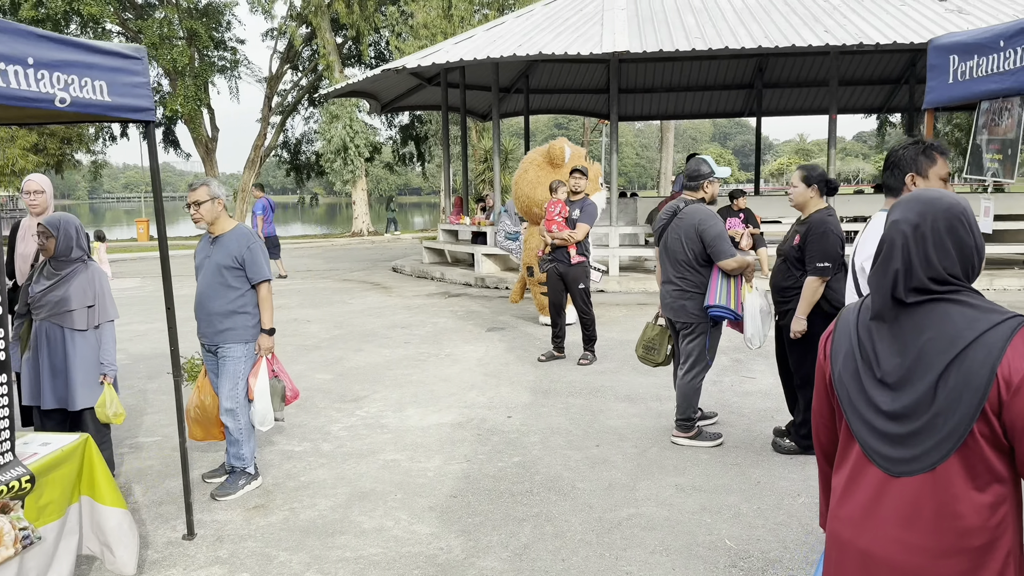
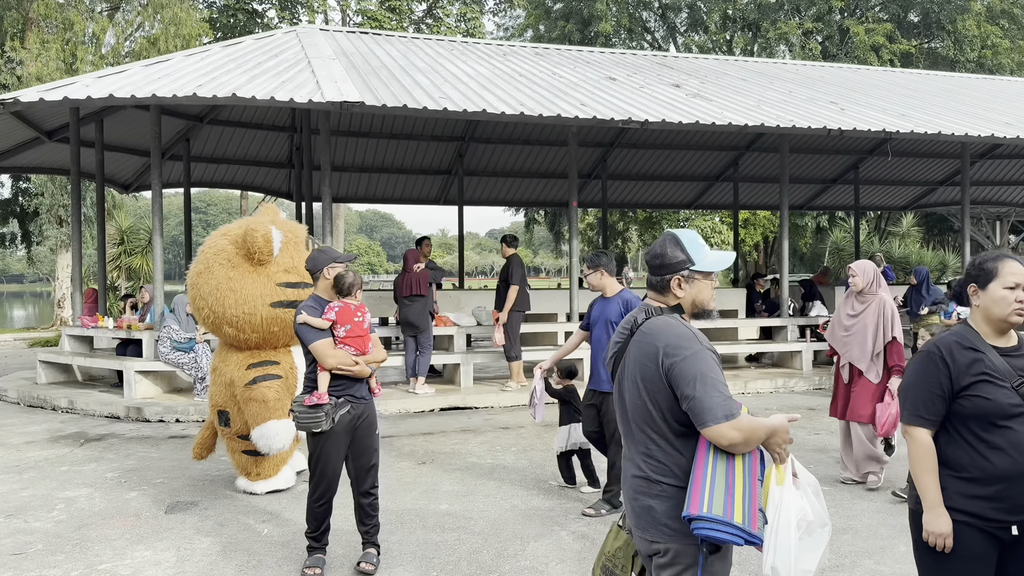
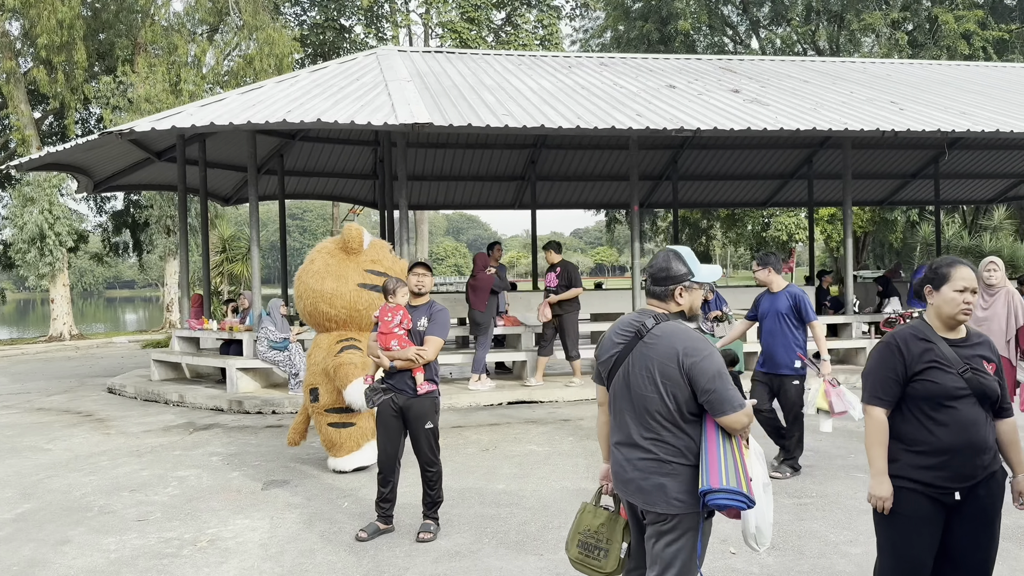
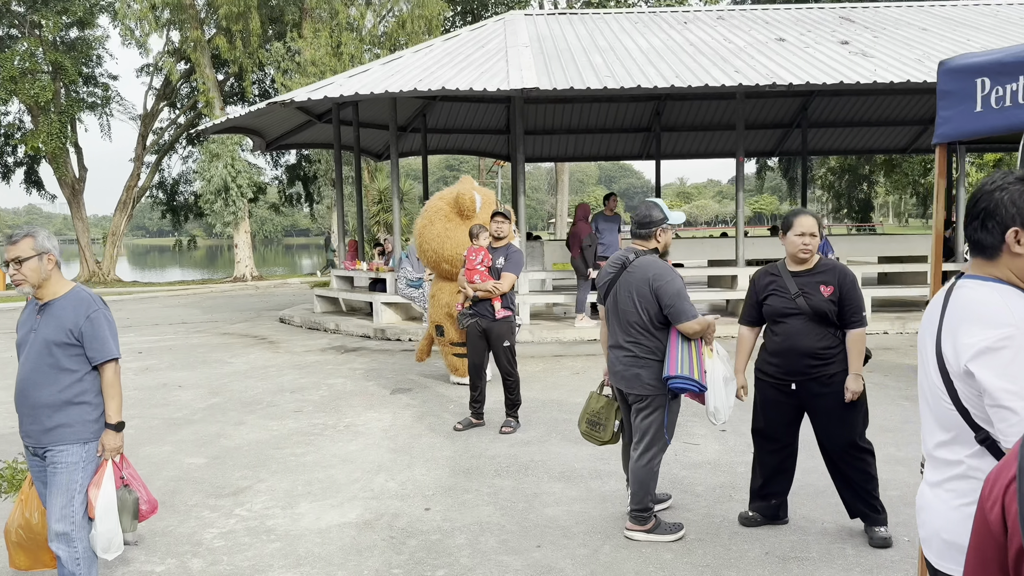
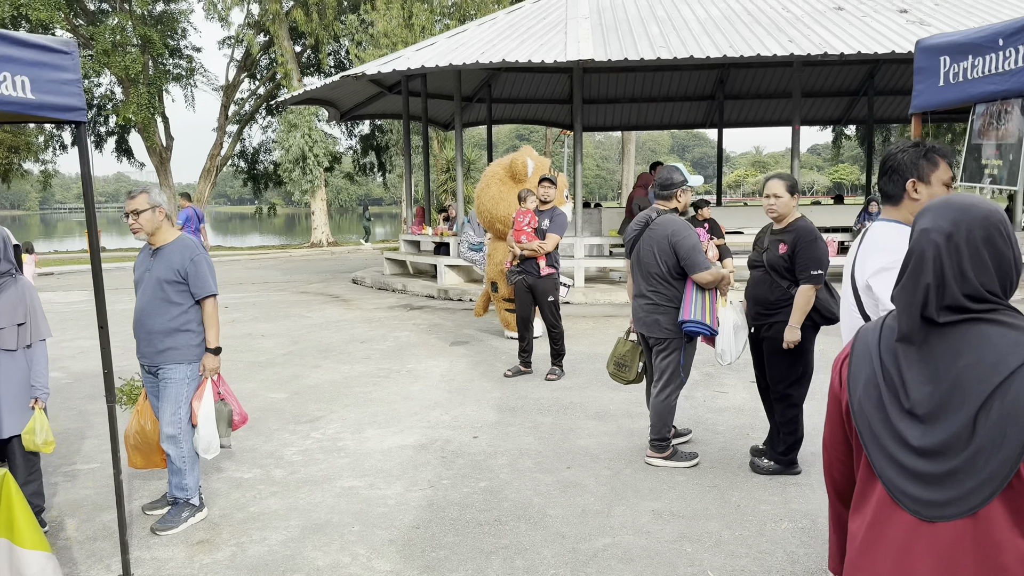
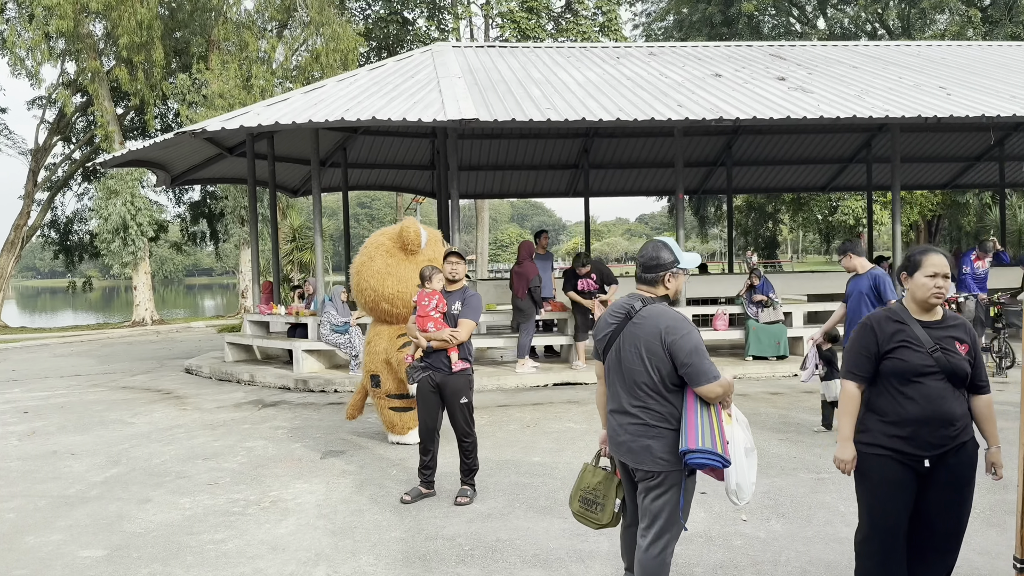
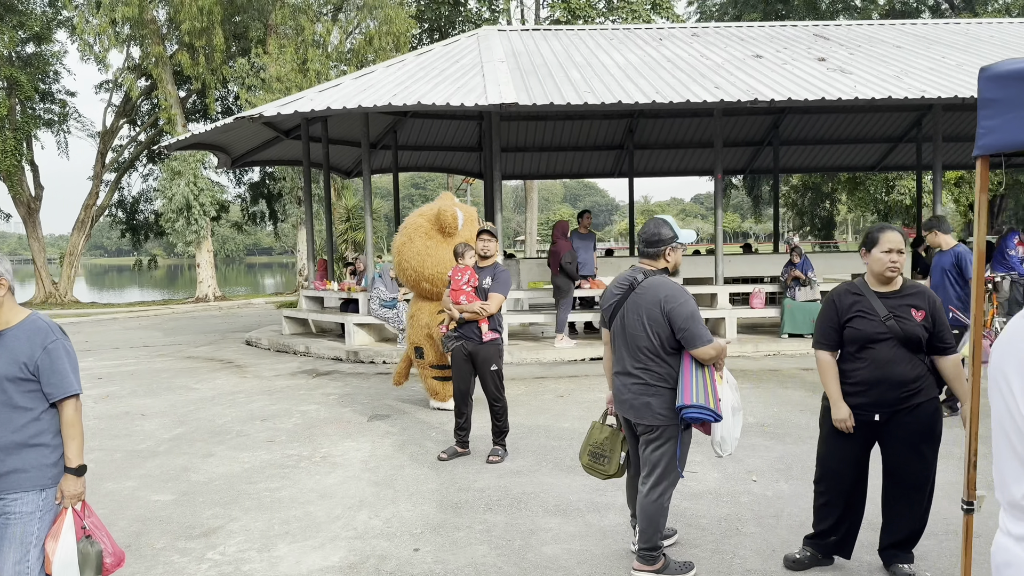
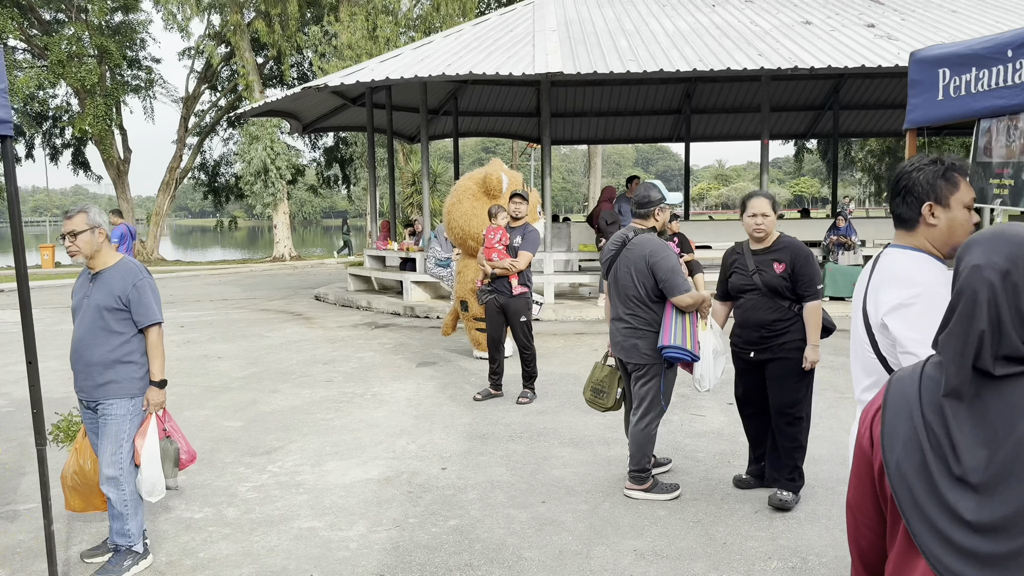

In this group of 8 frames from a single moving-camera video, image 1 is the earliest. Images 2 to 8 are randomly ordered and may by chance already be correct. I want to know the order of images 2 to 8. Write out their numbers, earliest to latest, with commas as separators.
5, 8, 4, 7, 6, 3, 2
